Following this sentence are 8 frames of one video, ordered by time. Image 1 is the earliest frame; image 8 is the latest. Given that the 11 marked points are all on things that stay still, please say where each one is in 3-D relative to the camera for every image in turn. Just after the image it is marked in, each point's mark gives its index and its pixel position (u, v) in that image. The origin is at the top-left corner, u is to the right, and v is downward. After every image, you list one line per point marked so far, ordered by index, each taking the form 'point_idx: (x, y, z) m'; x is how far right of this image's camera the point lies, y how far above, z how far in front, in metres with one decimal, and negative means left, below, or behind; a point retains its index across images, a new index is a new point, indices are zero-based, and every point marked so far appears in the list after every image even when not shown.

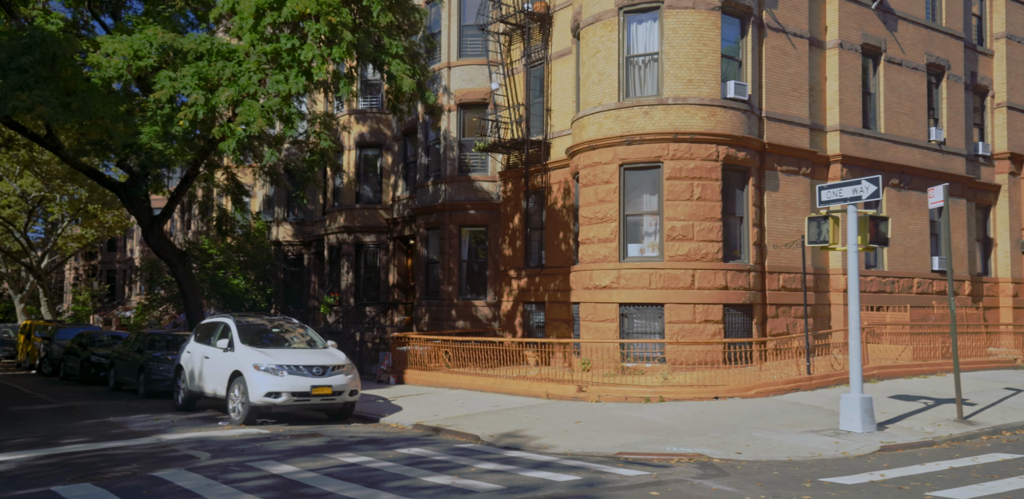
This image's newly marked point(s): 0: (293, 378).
0: (-3.3, -1.9, +12.2) m
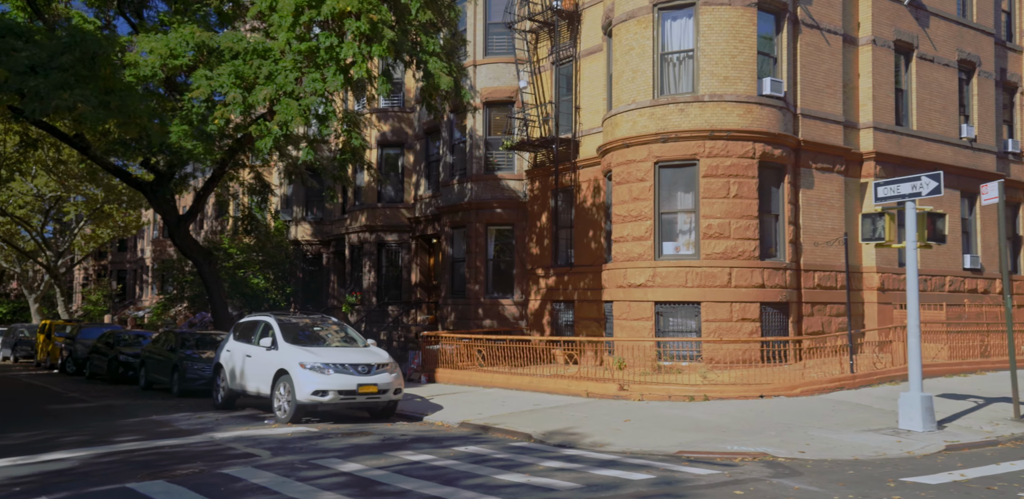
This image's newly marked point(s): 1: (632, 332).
0: (-2.6, -1.9, +12.2) m
1: (+2.7, -1.8, +17.8) m
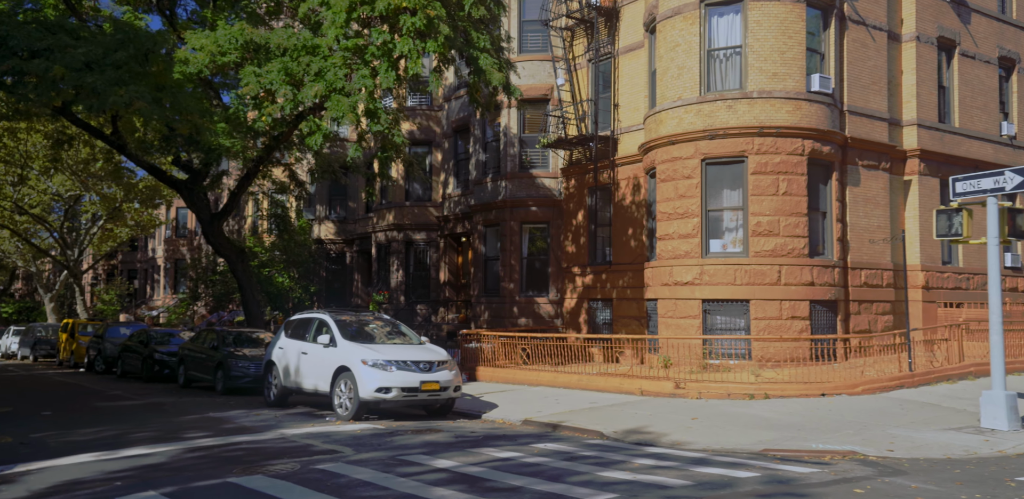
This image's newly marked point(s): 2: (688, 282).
0: (-1.7, -1.9, +12.1) m
1: (+3.7, -1.8, +17.7) m
2: (+3.8, -0.7, +17.5) m
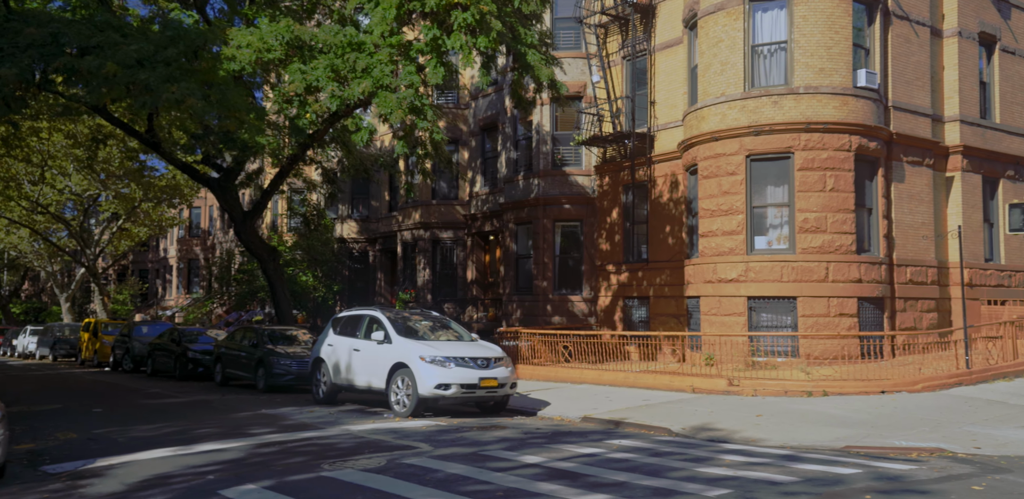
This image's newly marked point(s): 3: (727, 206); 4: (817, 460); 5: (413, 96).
0: (-0.8, -1.8, +12.0) m
1: (+4.6, -1.7, +17.6) m
2: (+4.8, -0.6, +17.4) m
3: (+4.7, +0.9, +17.7) m
4: (+2.9, -2.0, +7.7) m
5: (-1.9, +2.9, +15.4) m
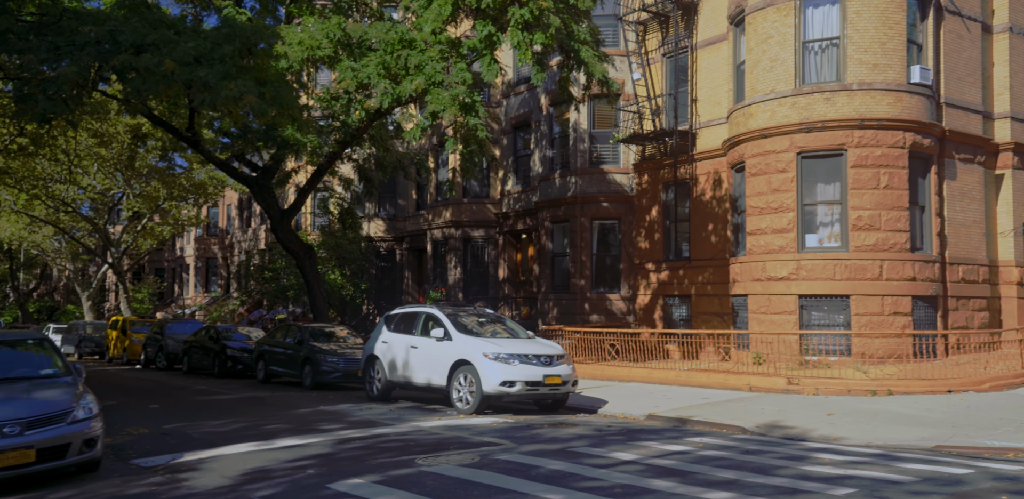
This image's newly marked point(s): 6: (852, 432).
0: (+0.2, -1.8, +12.0) m
1: (+5.6, -1.7, +17.5) m
2: (+5.8, -0.6, +17.2) m
3: (+5.8, +1.0, +17.5) m
4: (+3.8, -2.0, +7.6) m
5: (-0.9, +3.0, +15.4) m
6: (+4.1, -2.2, +9.7) m
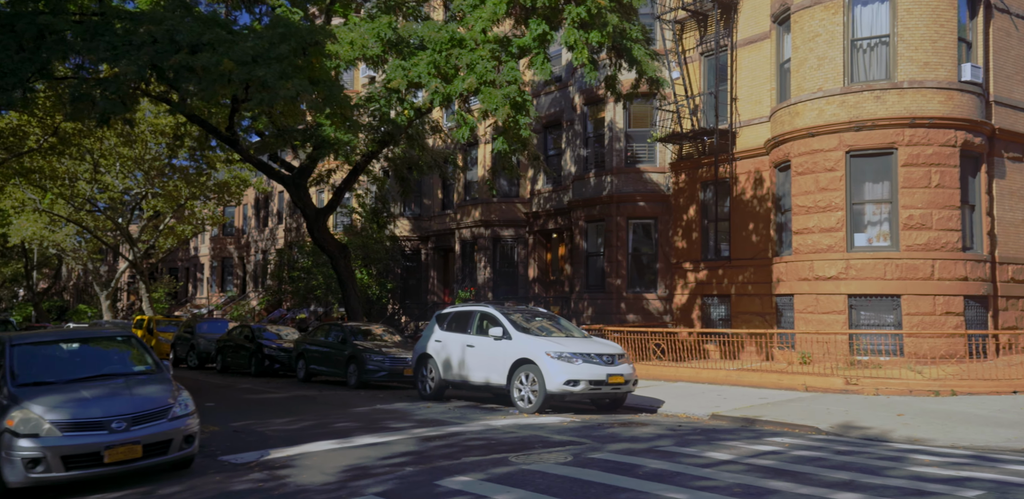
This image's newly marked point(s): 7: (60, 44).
0: (+1.1, -1.7, +12.0) m
1: (+6.6, -1.6, +17.4) m
2: (+6.8, -0.6, +17.1) m
3: (+6.8, +1.0, +17.4) m
4: (+4.7, -2.0, +7.5) m
5: (+0.1, +3.0, +15.4) m
6: (+5.0, -2.2, +9.6) m
7: (-8.4, +3.8, +14.9) m
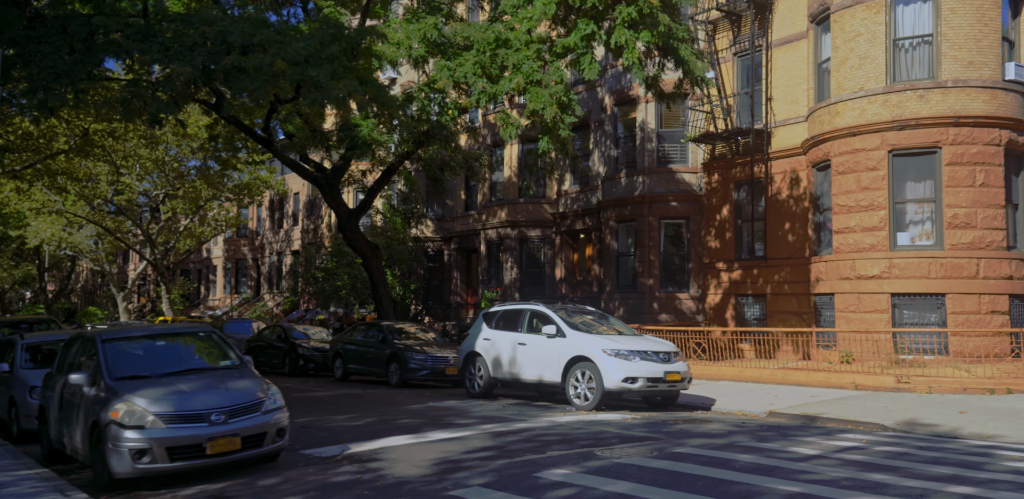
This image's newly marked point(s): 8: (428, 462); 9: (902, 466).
0: (+2.0, -1.7, +12.0) m
1: (+7.6, -1.6, +17.4) m
2: (+7.7, -0.6, +17.1) m
3: (+7.7, +1.0, +17.4) m
4: (+5.5, -1.9, +7.5) m
5: (+1.0, +3.0, +15.4) m
6: (+5.8, -2.2, +9.6) m
7: (-7.5, +3.8, +15.0) m
8: (-0.8, -2.0, +7.5) m
9: (+3.2, -1.8, +6.7) m
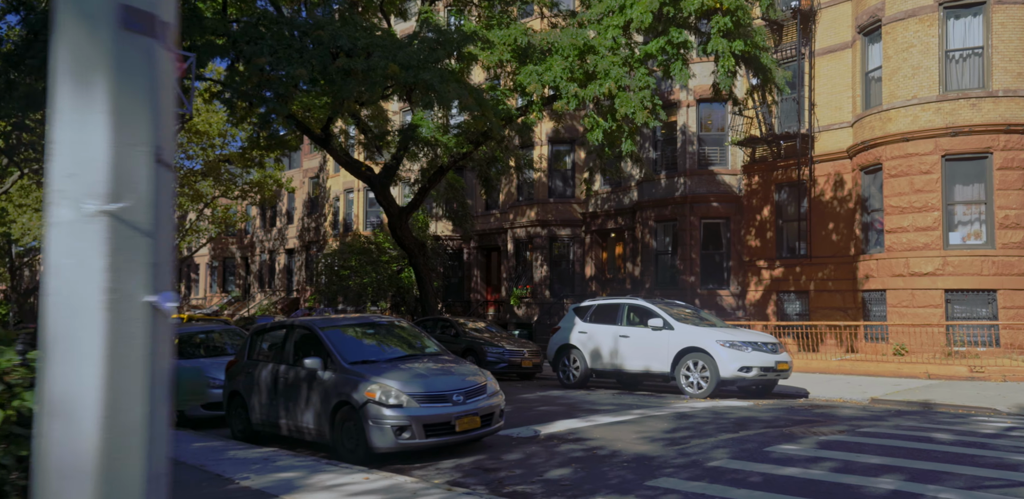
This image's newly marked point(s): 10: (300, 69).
0: (+3.9, -1.7, +12.9) m
1: (+9.3, -1.6, +18.4) m
2: (+9.5, -0.5, +18.2) m
3: (+9.4, +1.1, +18.5) m
4: (+7.6, -1.9, +8.5) m
5: (+2.8, +3.1, +16.2) m
6: (+7.8, -2.1, +10.6) m
7: (-5.7, +3.9, +15.5) m
8: (+1.3, -1.9, +8.2) m
9: (+5.3, -1.8, +7.6) m
10: (-3.9, +3.3, +14.6) m
